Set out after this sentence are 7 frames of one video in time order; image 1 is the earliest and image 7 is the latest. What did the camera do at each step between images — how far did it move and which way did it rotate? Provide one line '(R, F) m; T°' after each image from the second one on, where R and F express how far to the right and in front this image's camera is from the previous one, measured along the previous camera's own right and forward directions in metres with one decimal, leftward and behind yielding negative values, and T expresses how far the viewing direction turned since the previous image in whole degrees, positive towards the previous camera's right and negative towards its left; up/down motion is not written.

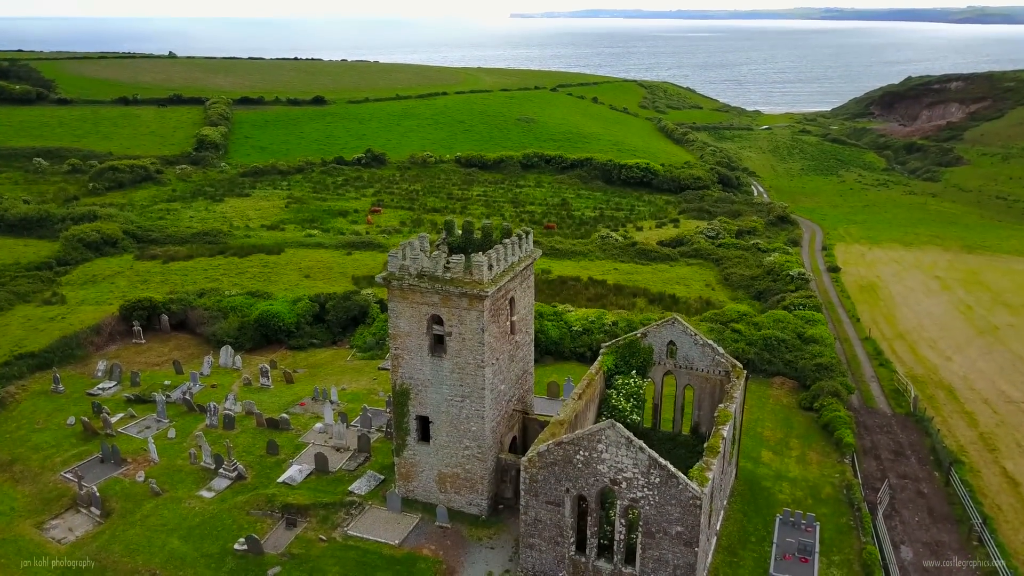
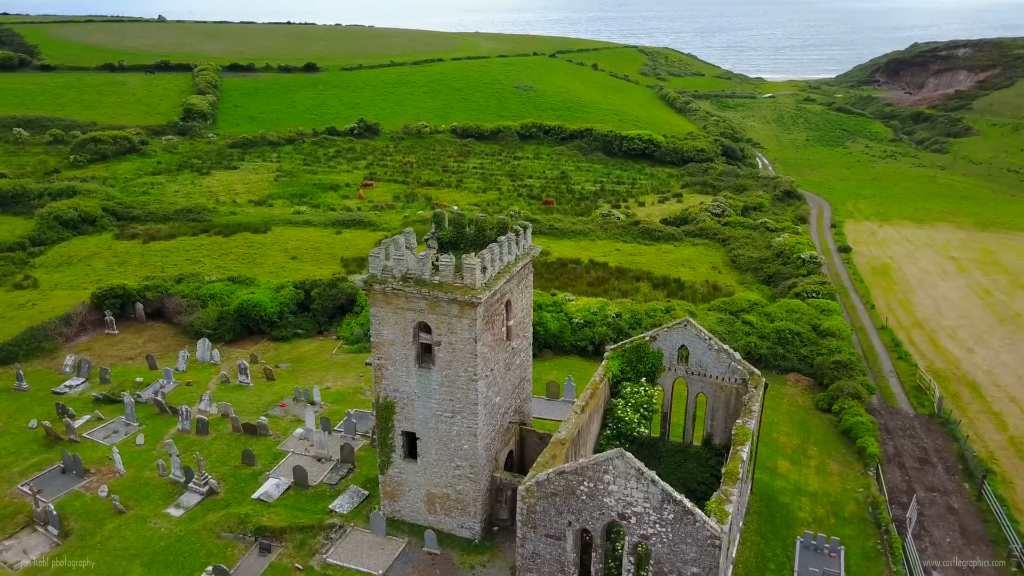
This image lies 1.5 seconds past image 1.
(+0.1, +2.5) m; 0°
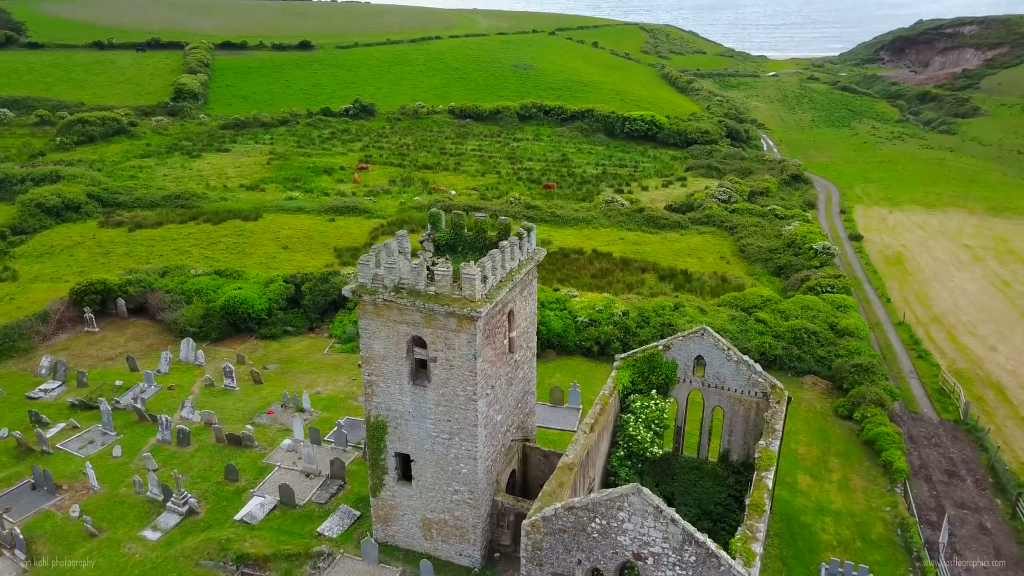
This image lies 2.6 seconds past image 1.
(-0.1, +1.9) m; 0°
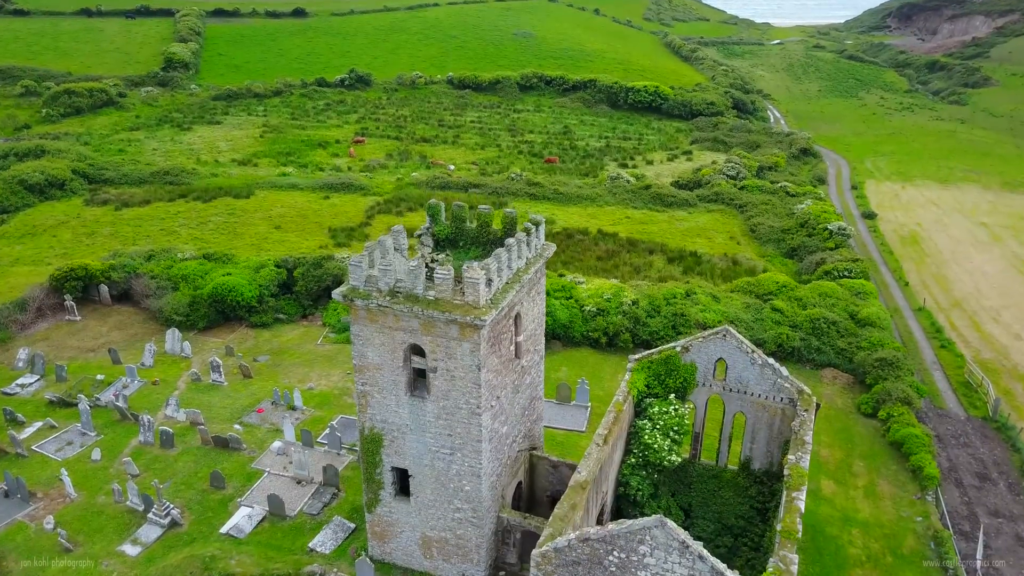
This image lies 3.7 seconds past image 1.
(-0.2, +1.8) m; 0°
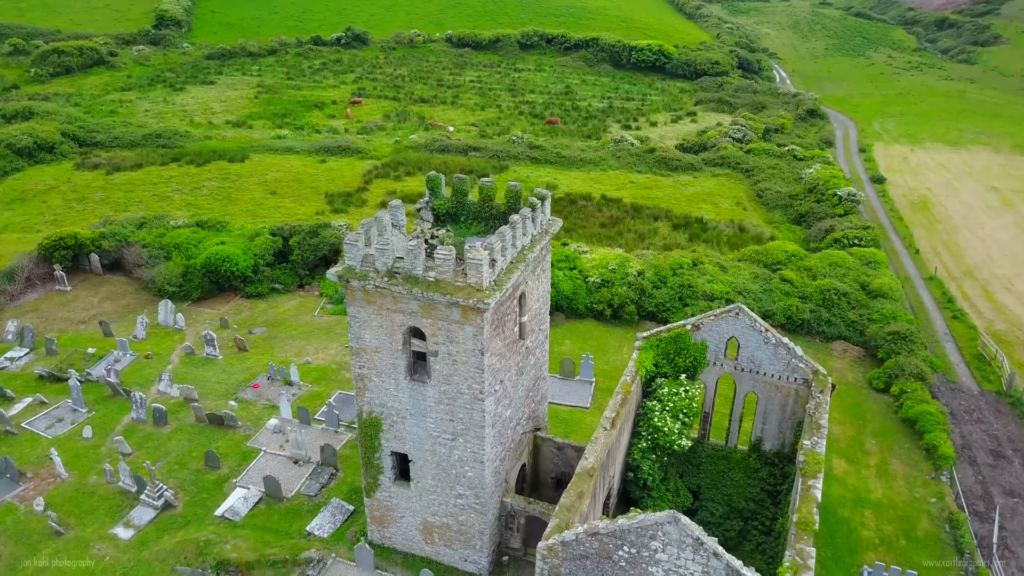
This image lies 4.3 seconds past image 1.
(-0.1, +0.9) m; 0°
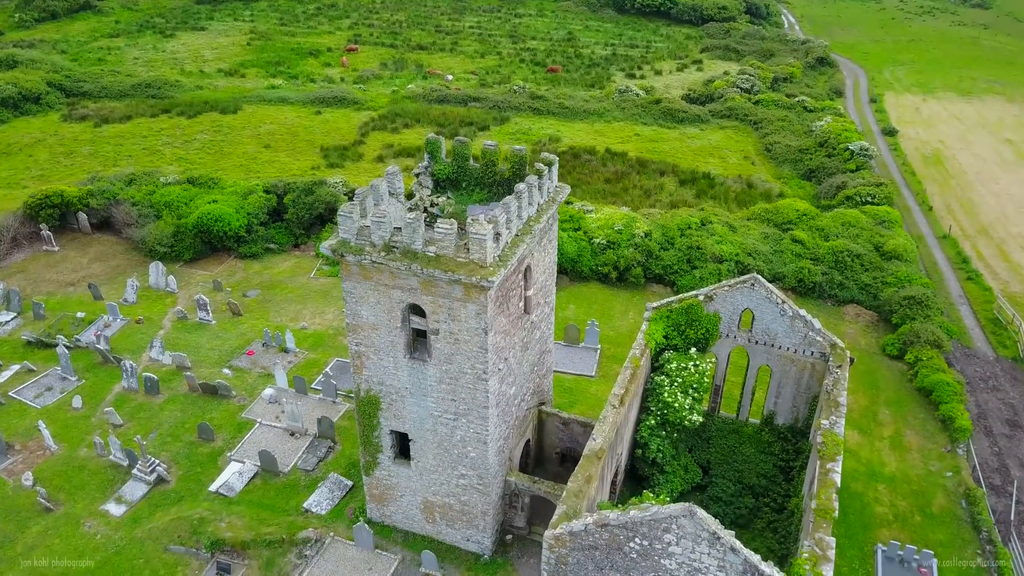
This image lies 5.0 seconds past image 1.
(-0.1, +1.0) m; 0°
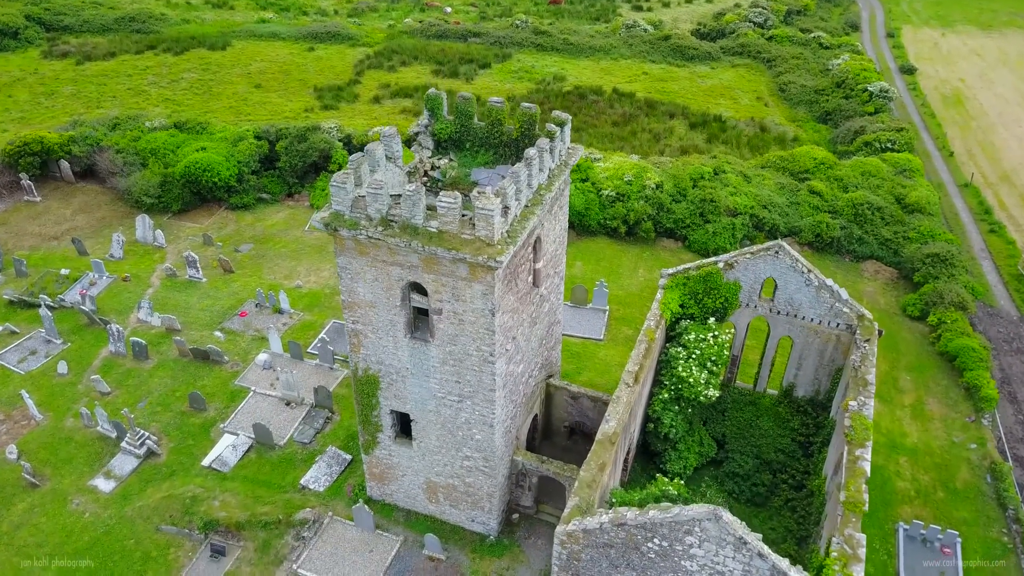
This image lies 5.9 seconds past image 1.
(-0.2, +1.3) m; 0°
